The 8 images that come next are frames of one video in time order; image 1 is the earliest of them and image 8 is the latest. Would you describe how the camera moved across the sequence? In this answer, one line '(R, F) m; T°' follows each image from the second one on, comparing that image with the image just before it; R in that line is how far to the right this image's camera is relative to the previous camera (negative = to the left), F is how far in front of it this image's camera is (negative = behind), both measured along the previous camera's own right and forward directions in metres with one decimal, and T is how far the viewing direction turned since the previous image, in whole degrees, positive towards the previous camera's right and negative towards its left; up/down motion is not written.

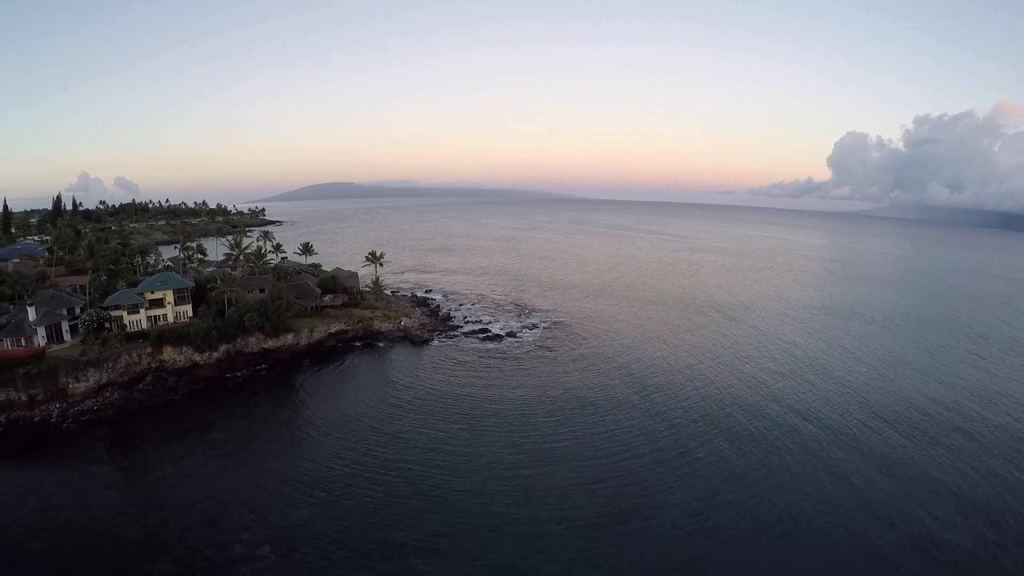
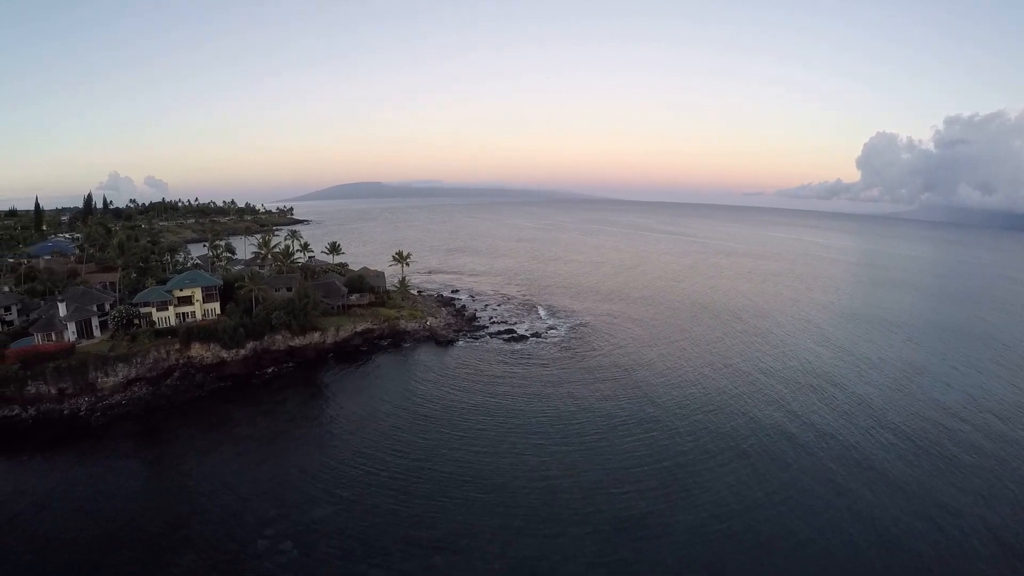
(-0.7, +0.1) m; -1°
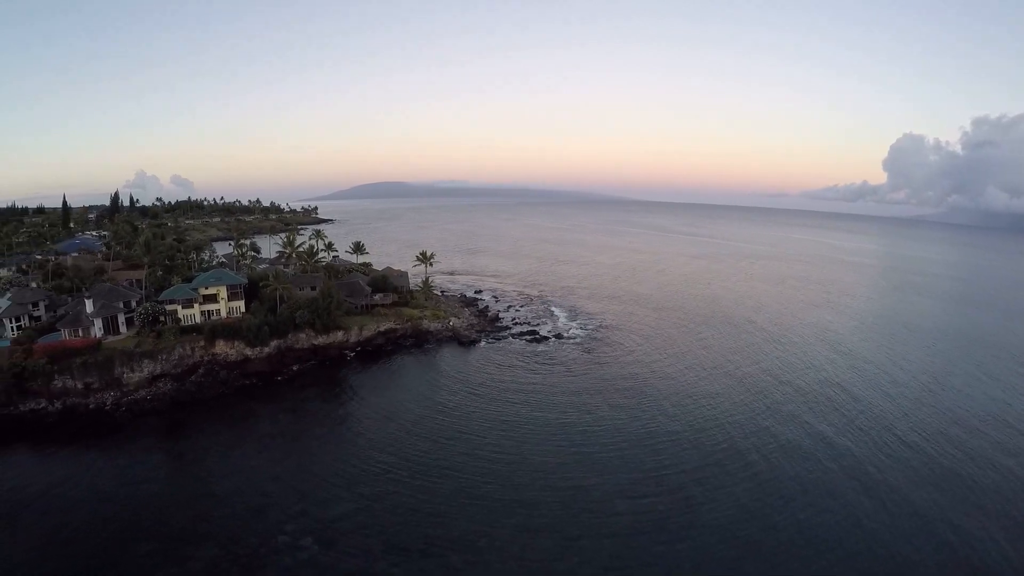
(-0.6, 0.0) m; -1°
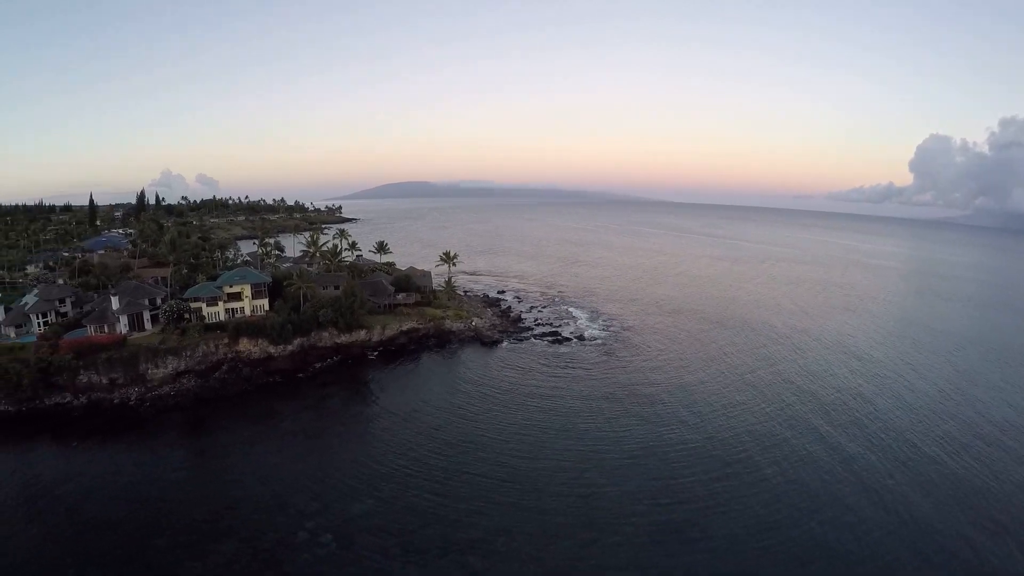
(-0.6, 0.0) m; -1°
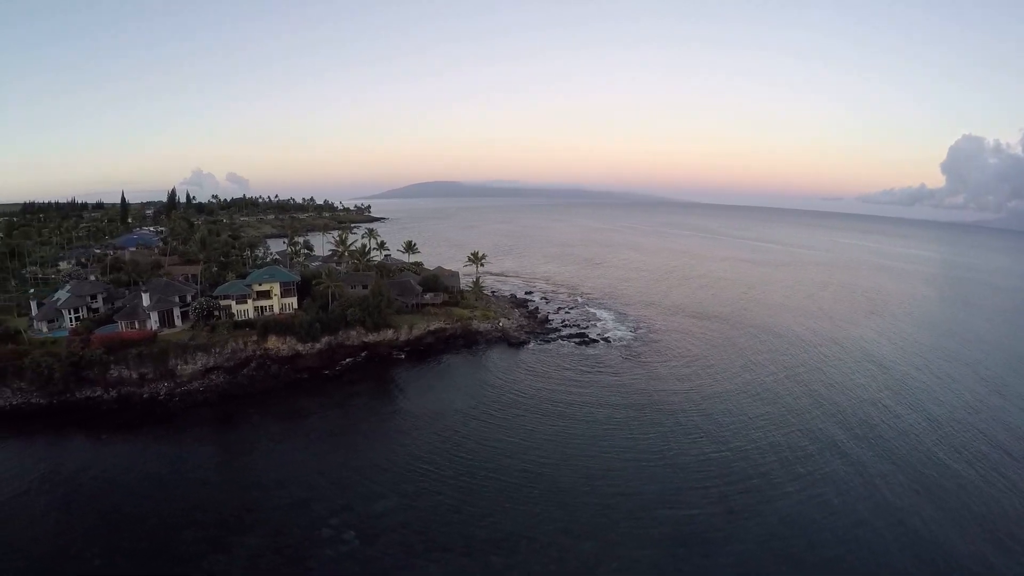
(-0.7, 0.0) m; -1°
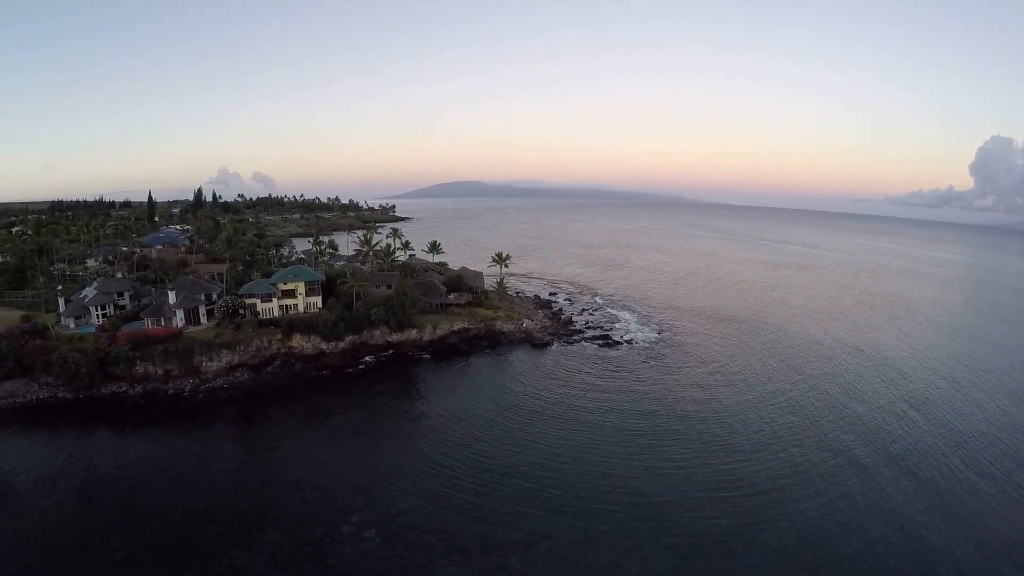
(-0.6, 0.0) m; -1°
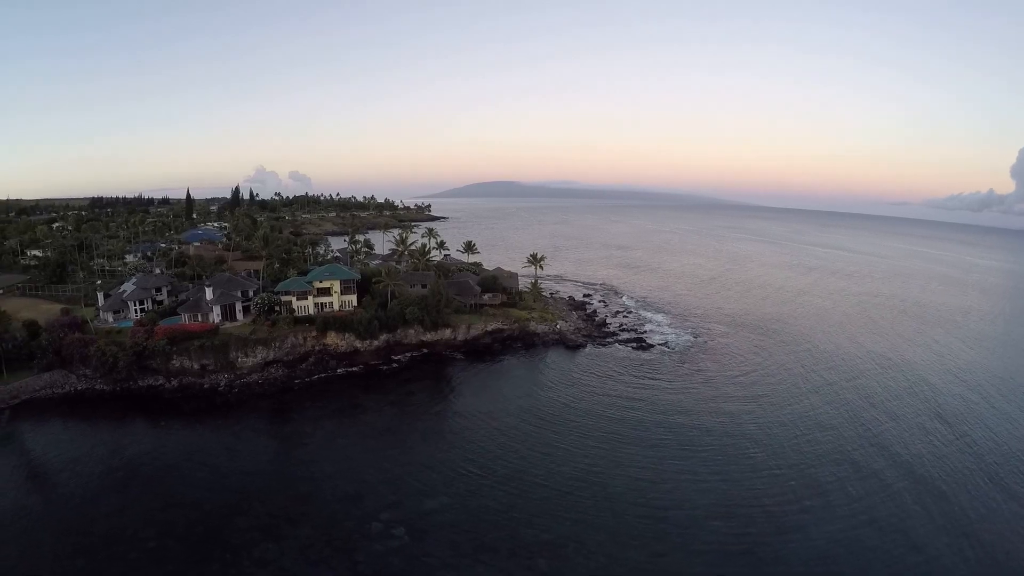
(-0.8, -0.1) m; -2°
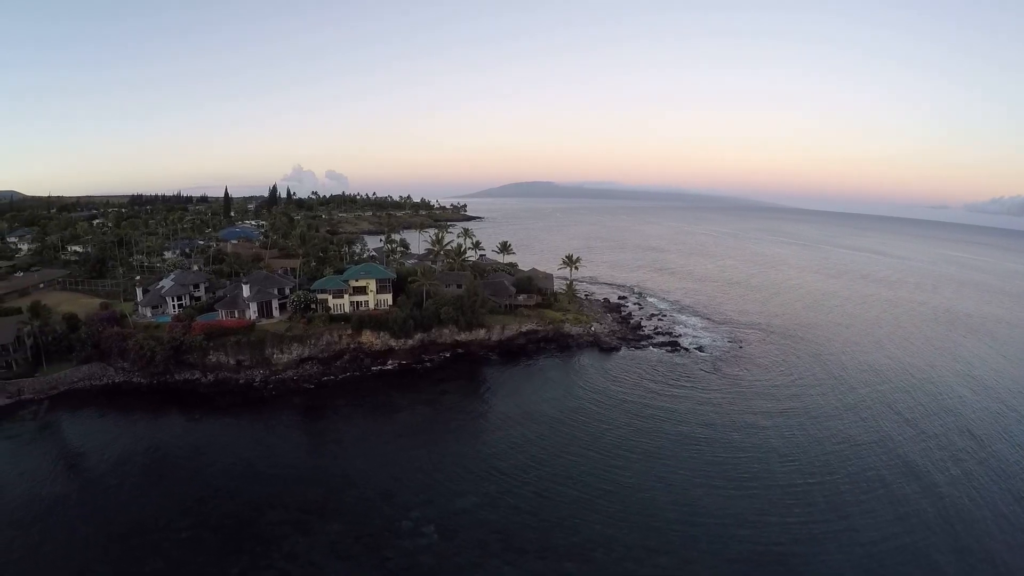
(-0.8, -0.1) m; -2°
